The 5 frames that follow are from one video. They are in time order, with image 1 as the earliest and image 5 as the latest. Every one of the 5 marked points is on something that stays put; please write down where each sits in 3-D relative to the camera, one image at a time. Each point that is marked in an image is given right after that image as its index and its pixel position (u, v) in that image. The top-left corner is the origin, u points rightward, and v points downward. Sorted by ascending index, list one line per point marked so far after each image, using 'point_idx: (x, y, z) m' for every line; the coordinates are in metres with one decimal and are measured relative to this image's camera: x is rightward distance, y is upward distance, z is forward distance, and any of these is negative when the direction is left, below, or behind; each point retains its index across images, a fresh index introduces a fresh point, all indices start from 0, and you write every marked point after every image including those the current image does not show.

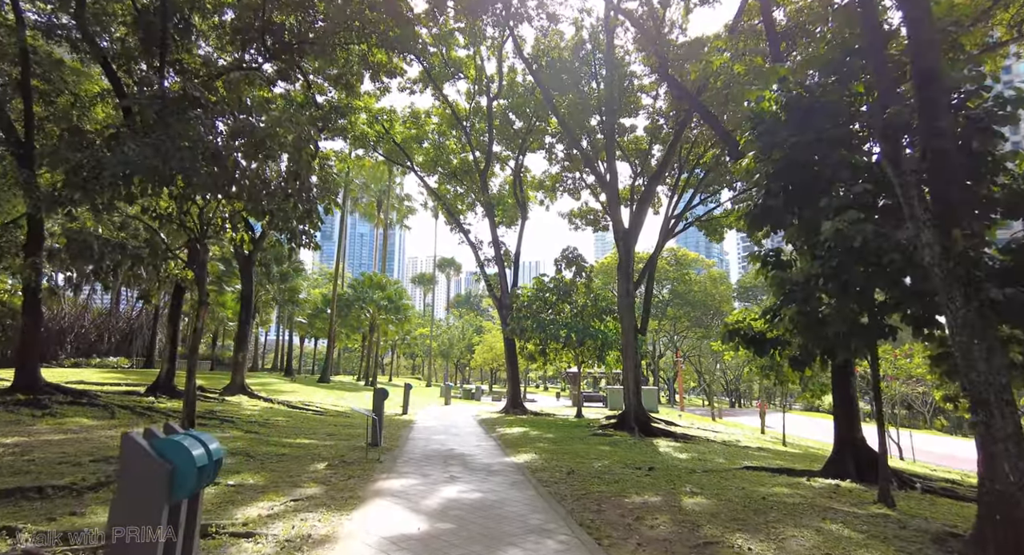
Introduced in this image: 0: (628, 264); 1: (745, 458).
0: (+3.0, +0.3, +13.5) m
1: (+4.1, -3.1, +9.5) m
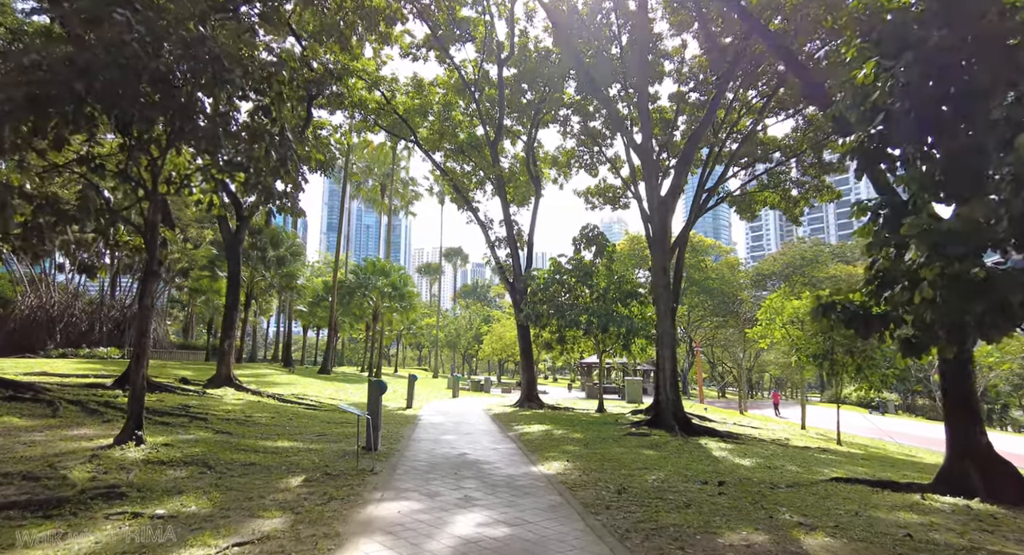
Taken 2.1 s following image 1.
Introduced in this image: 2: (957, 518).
0: (+3.3, +0.8, +11.7) m
1: (+4.4, -2.7, +7.8) m
2: (+4.0, -2.2, +5.0) m
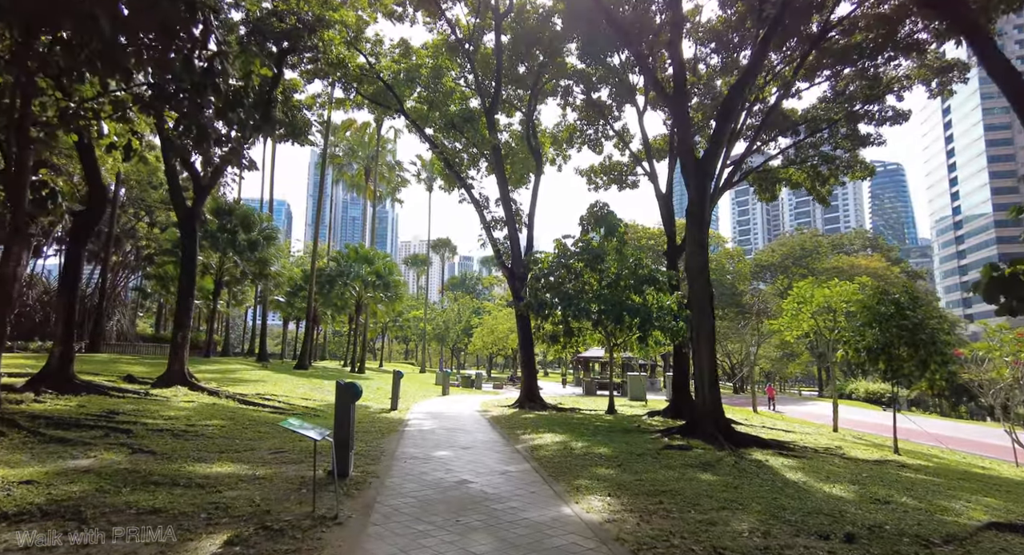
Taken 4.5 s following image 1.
0: (+3.4, +1.2, +9.8) m
1: (+4.6, -2.4, +6.0) m
2: (+4.3, -1.9, +3.1) m
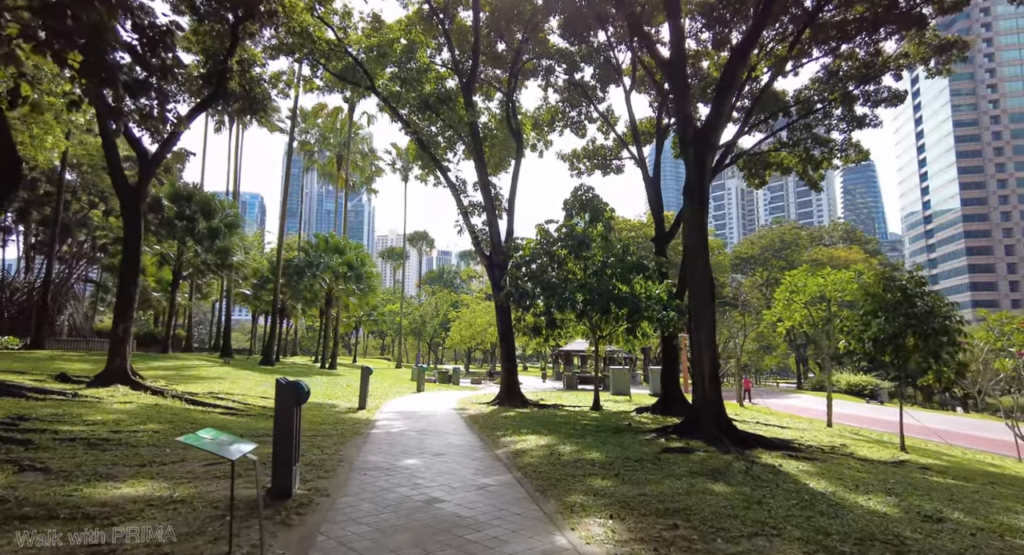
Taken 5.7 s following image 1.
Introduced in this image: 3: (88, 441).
0: (+3.1, +1.5, +8.9) m
1: (+4.4, -2.1, +5.2) m
2: (+4.2, -1.7, +2.3) m
3: (-5.0, -1.9, +6.5) m
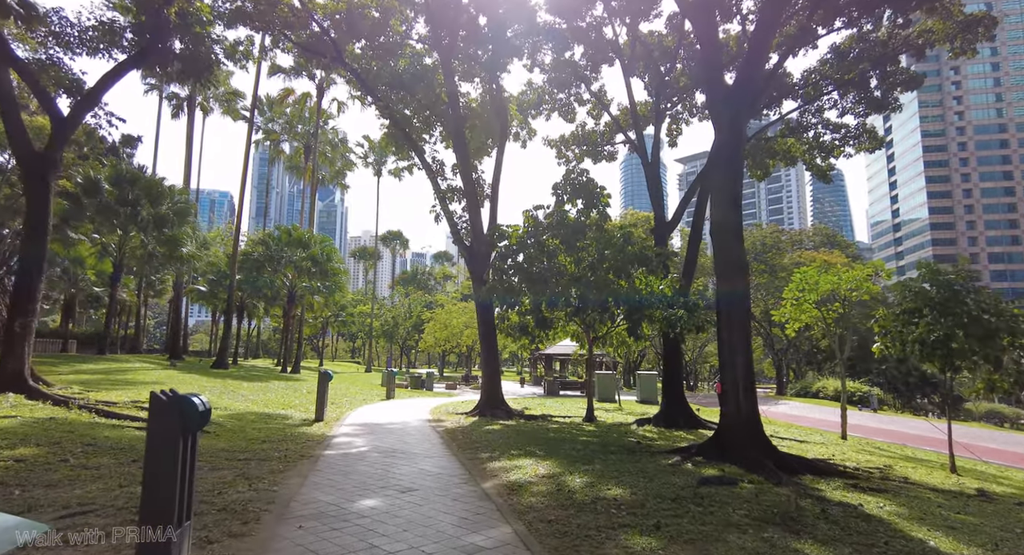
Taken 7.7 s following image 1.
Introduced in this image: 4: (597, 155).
0: (+3.0, +1.6, +7.3) m
1: (+4.4, -1.9, +3.6) m
2: (+4.4, -1.5, +0.7) m
3: (-5.0, -1.7, +4.5) m
4: (+2.7, +3.8, +17.2) m
